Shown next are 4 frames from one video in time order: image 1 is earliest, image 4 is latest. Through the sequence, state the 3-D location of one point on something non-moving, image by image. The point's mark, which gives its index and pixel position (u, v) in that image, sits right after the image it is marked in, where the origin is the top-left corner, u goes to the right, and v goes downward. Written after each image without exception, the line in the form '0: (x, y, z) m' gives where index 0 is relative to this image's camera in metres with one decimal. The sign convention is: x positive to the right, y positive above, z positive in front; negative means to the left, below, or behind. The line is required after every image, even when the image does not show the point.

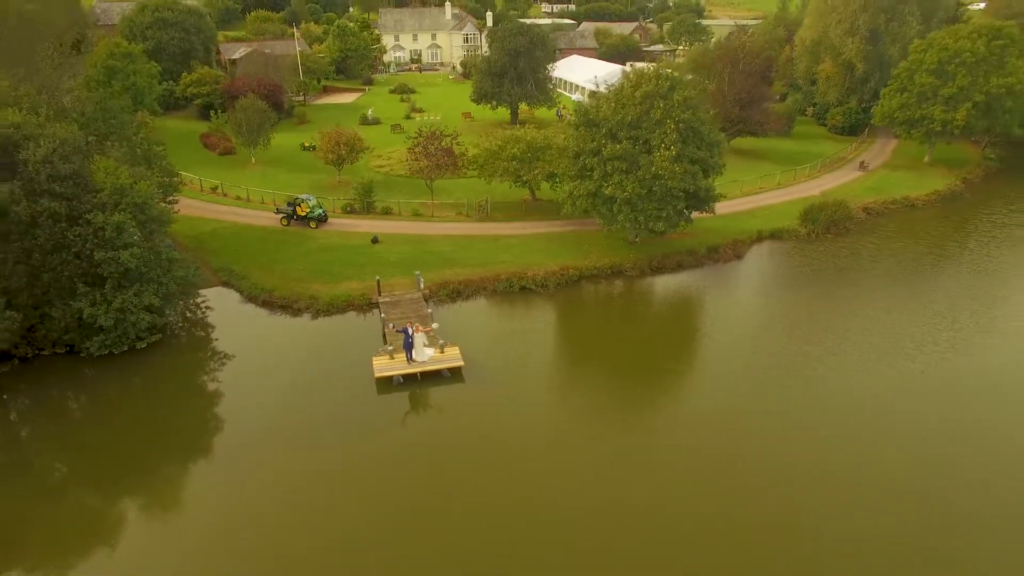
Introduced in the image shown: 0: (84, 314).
0: (-12.9, -0.8, +19.1) m
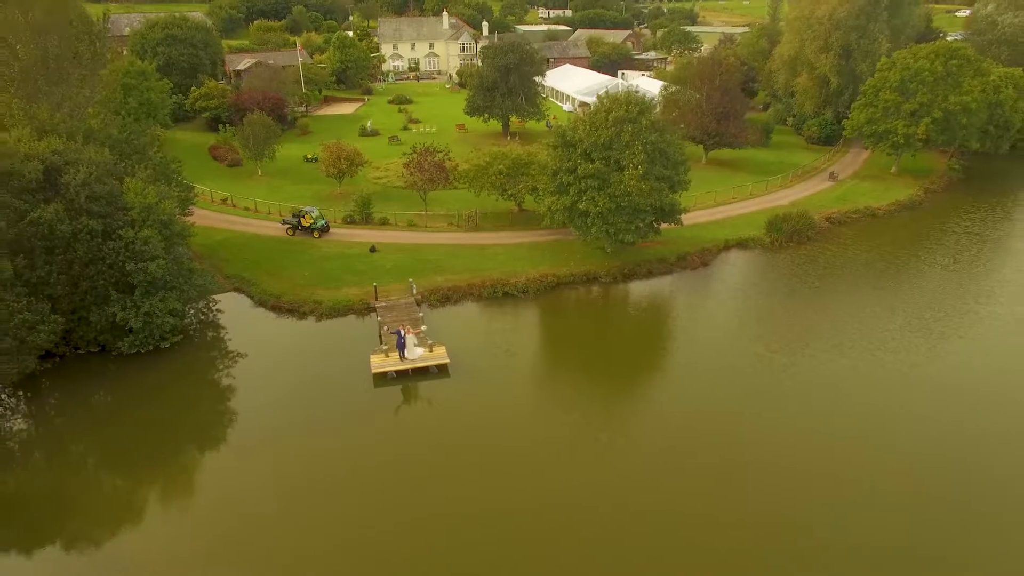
0: (-13.6, -1.0, +21.7) m
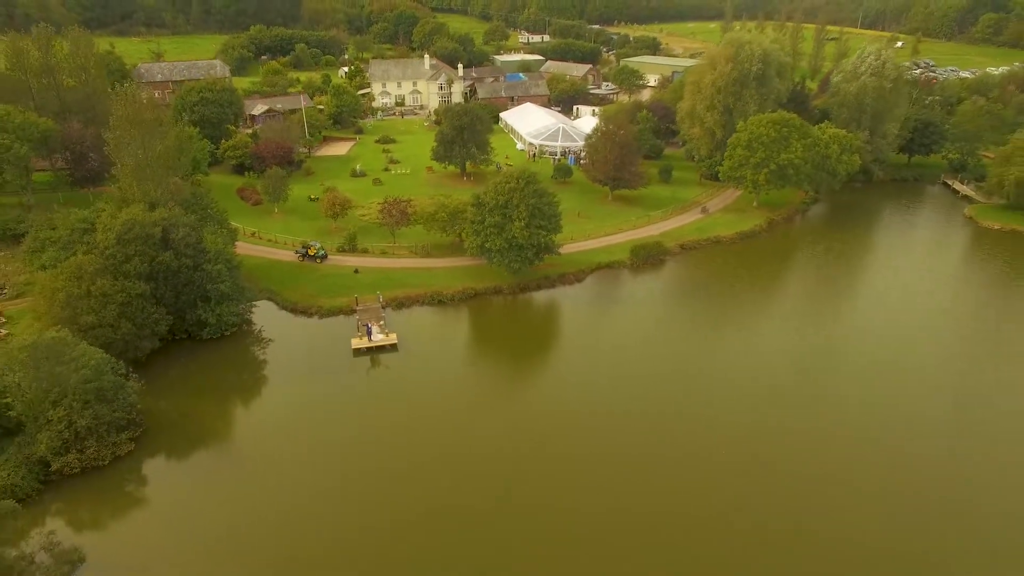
0: (-18.0, -1.7, +36.4) m
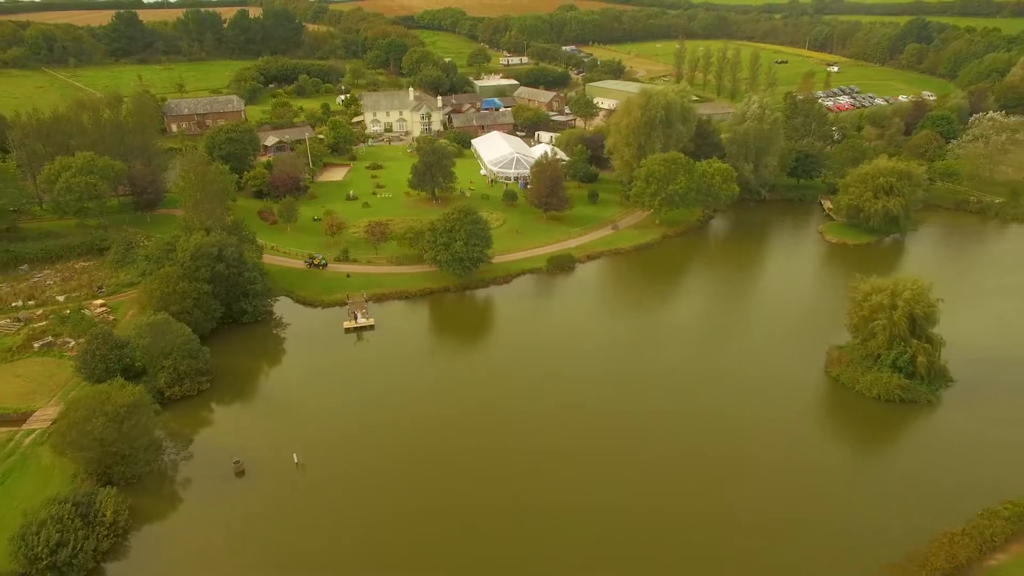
0: (-23.2, -1.7, +54.1) m
